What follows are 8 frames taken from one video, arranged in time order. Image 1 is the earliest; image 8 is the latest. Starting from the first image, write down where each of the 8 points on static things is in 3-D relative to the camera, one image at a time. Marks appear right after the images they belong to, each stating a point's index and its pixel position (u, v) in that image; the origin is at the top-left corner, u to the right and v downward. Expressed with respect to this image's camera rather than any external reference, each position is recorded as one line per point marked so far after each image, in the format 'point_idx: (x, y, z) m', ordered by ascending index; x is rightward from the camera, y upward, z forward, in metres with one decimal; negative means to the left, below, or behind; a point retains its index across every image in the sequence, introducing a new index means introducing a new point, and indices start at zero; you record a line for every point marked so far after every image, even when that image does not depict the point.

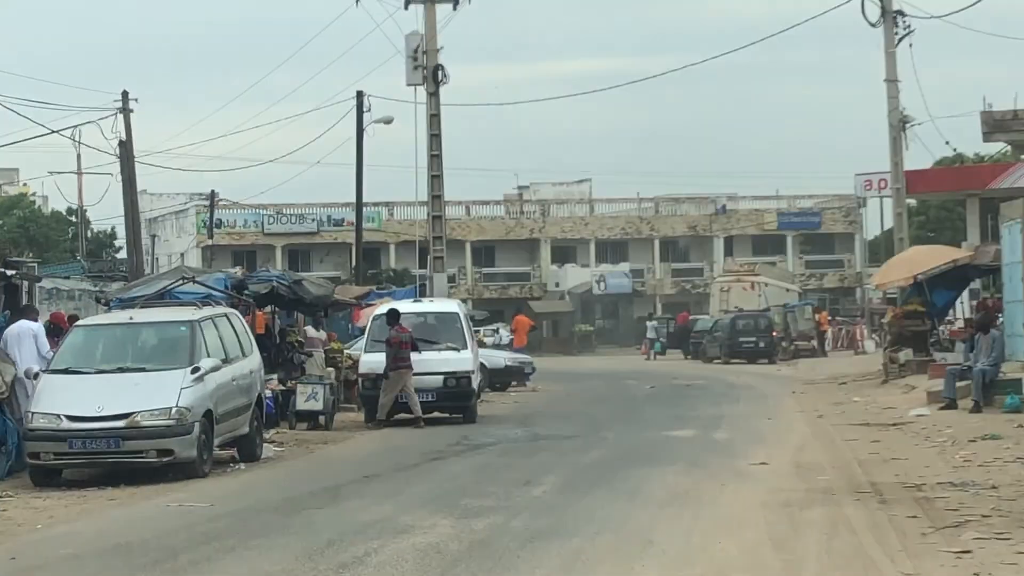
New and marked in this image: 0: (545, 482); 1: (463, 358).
0: (+0.2, -1.5, +12.1) m
1: (-0.6, -0.9, +20.1) m
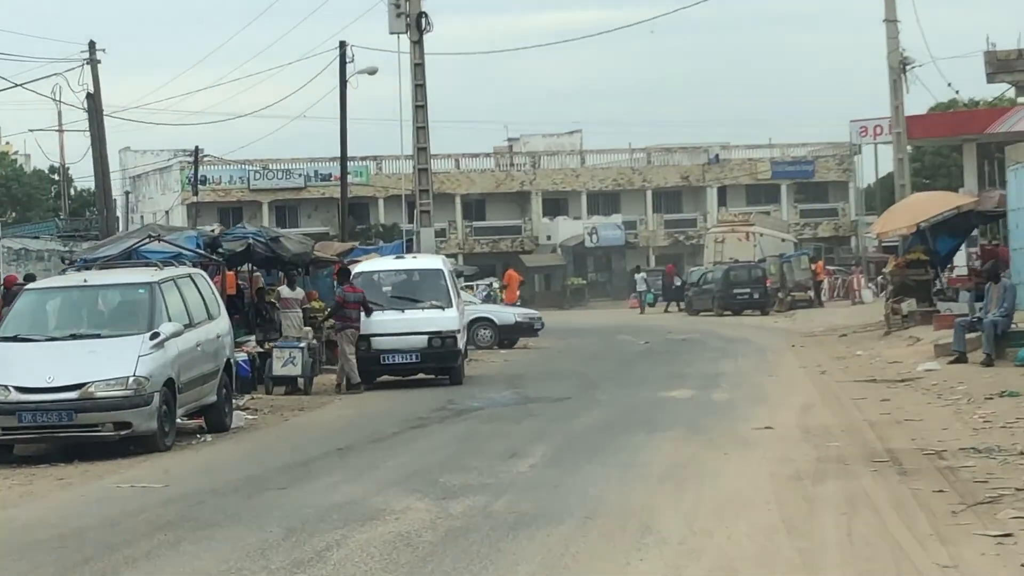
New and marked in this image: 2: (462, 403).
0: (+0.1, -1.1, +11.1) m
1: (-0.8, -0.4, +19.1) m
2: (-0.5, -1.2, +16.3) m
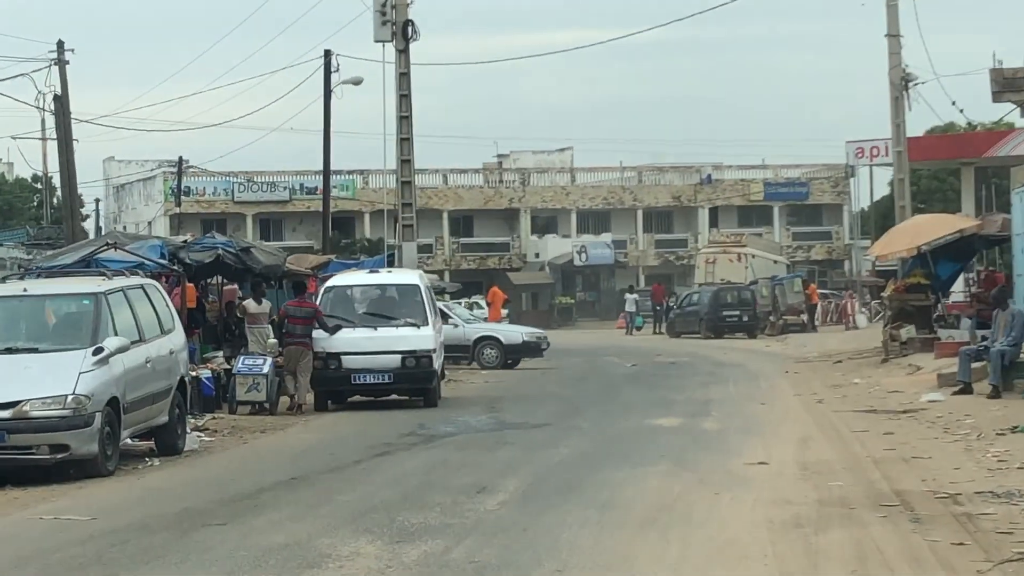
0: (0.0, -1.2, +10.1) m
1: (-1.0, -0.5, +18.1) m
2: (-0.7, -1.3, +15.3) m
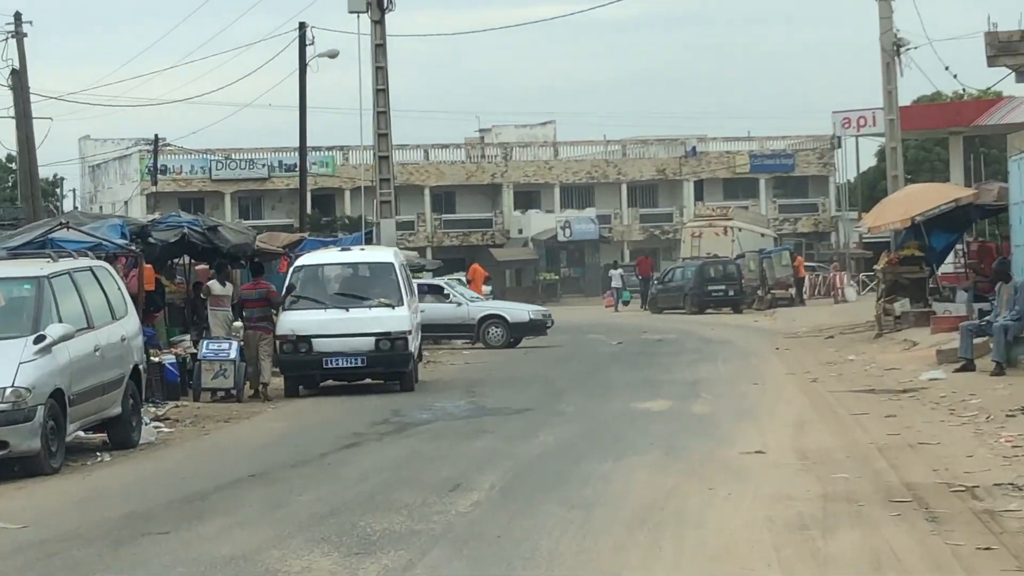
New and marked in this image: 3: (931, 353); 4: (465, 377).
0: (-0.2, -1.1, +9.3) m
1: (-1.2, -0.3, +17.2) m
2: (-0.9, -1.1, +14.4) m
3: (+4.8, -0.8, +18.5) m
4: (-0.6, -1.1, +19.5) m
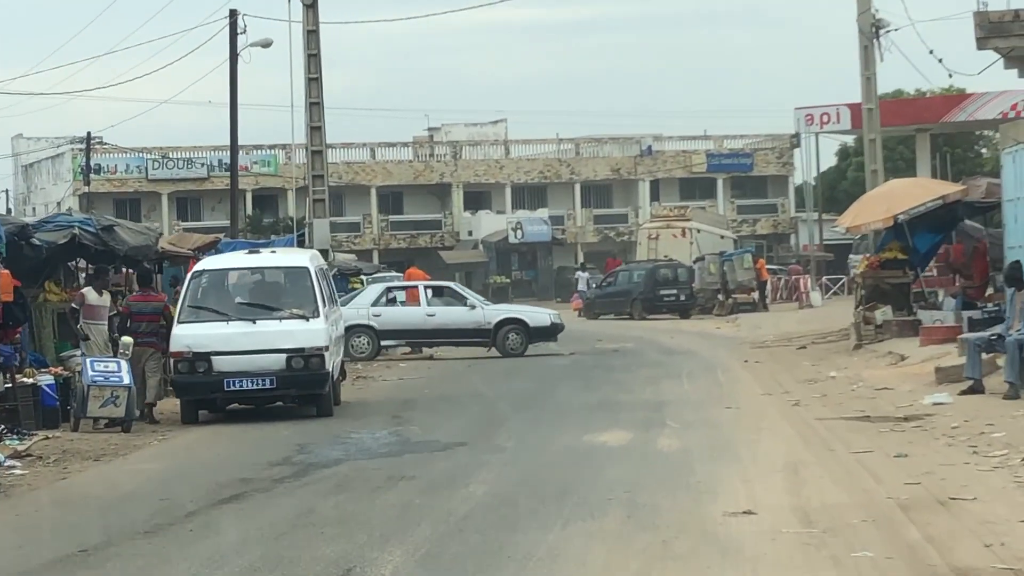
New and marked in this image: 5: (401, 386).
0: (-0.6, -1.2, +6.8) m
1: (-1.8, -0.4, +14.8) m
2: (-1.5, -1.2, +12.0) m
3: (+4.2, -0.8, +16.2) m
4: (-1.2, -1.2, +17.1) m
5: (-1.3, -1.2, +19.4) m
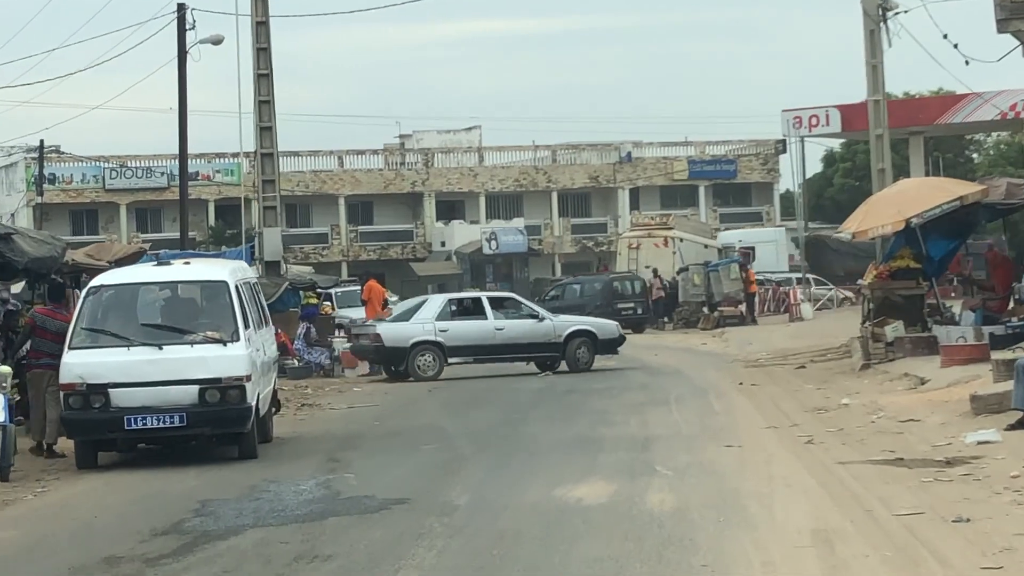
0: (-0.8, -1.3, +4.4) m
1: (-2.1, -0.5, +12.3) m
2: (-1.7, -1.3, +9.6) m
3: (+3.8, -0.9, +13.9) m
4: (-1.6, -1.3, +14.7) m
5: (-1.7, -1.3, +17.0) m
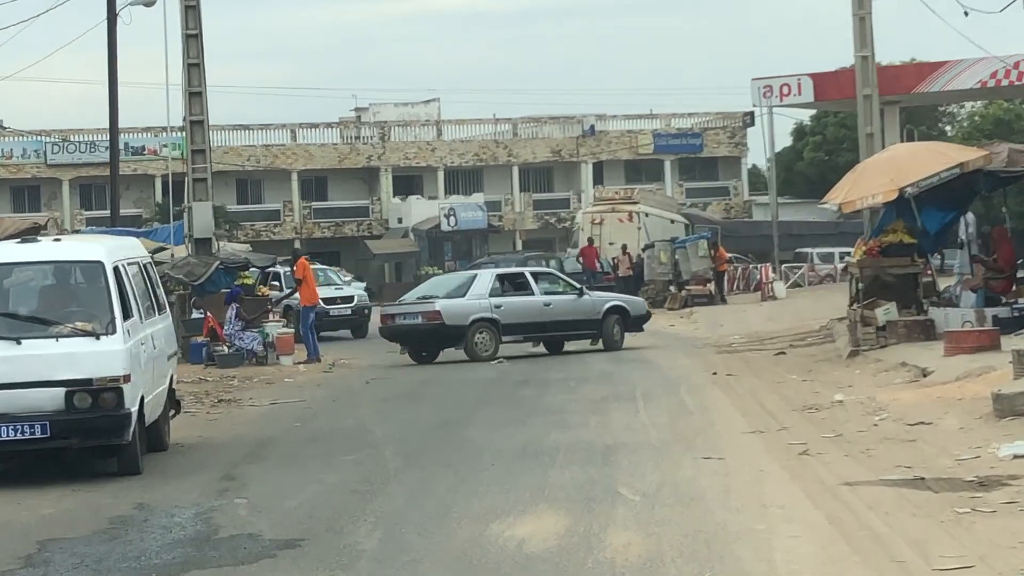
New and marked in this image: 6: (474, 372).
0: (-1.0, -1.3, +2.3) m
1: (-2.6, -0.4, +10.2) m
2: (-2.1, -1.2, +7.5) m
3: (+3.4, -0.8, +11.8) m
4: (-2.1, -1.2, +12.6) m
5: (-2.2, -1.2, +14.8) m
6: (-0.4, -1.0, +19.3) m
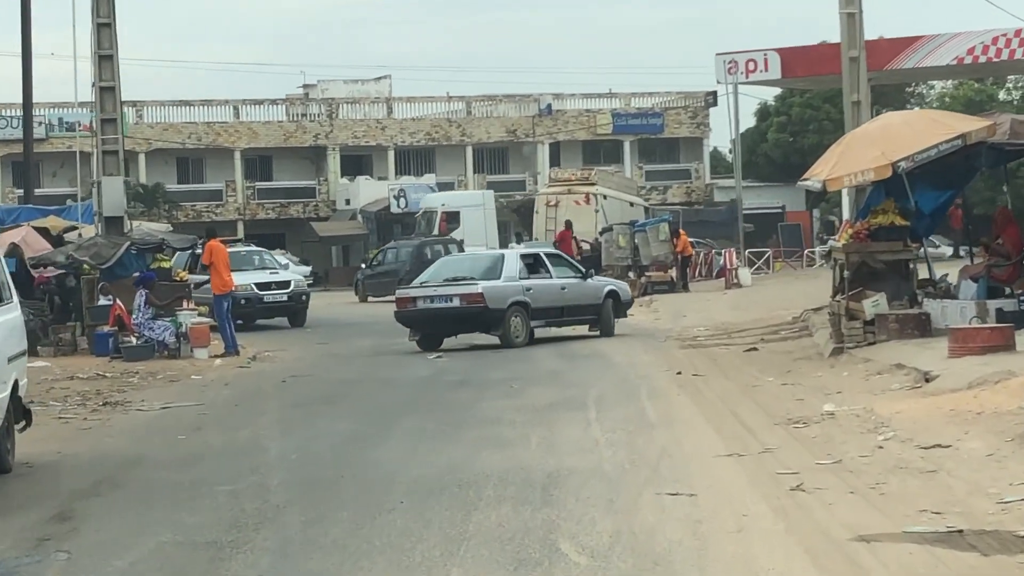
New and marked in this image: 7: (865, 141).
0: (-1.3, -1.3, +0.1) m
1: (-3.0, -0.3, +7.9) m
2: (-2.4, -1.2, +5.2) m
3: (+2.9, -0.7, +9.7) m
4: (-2.5, -1.1, +10.4) m
5: (-2.7, -1.0, +12.6) m
6: (-1.1, -0.8, +17.1) m
7: (+3.2, +1.3, +14.8) m
